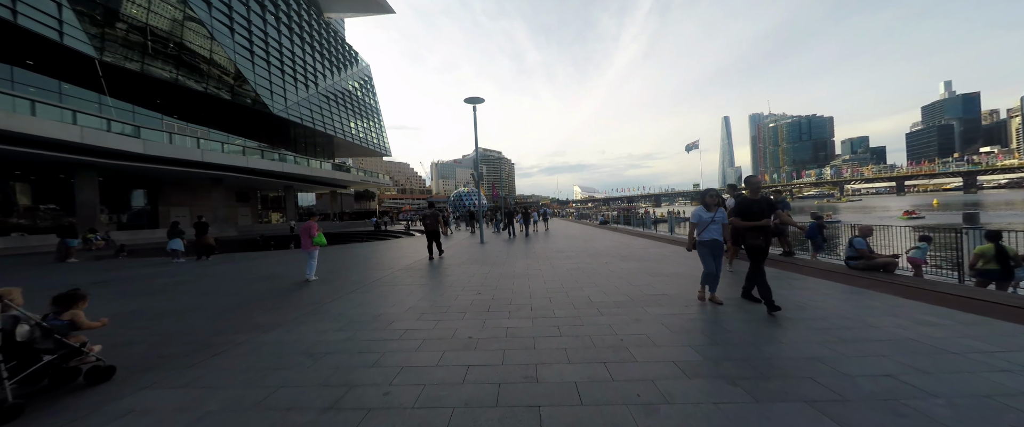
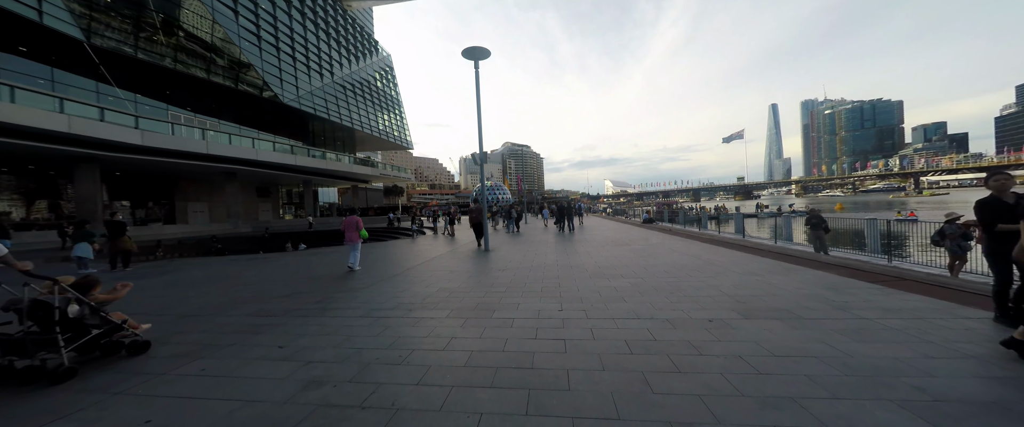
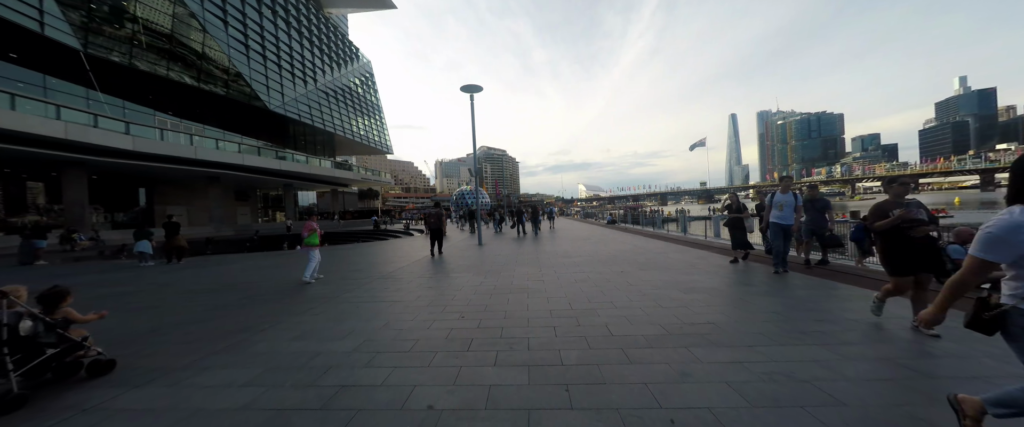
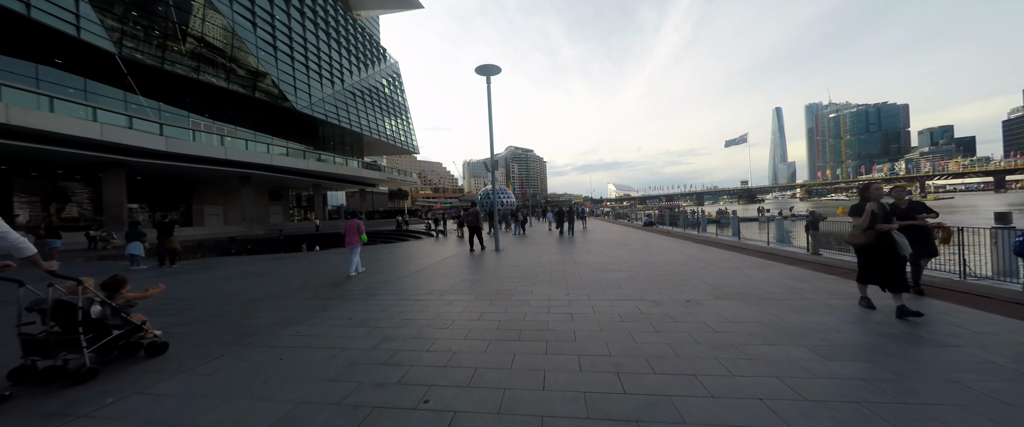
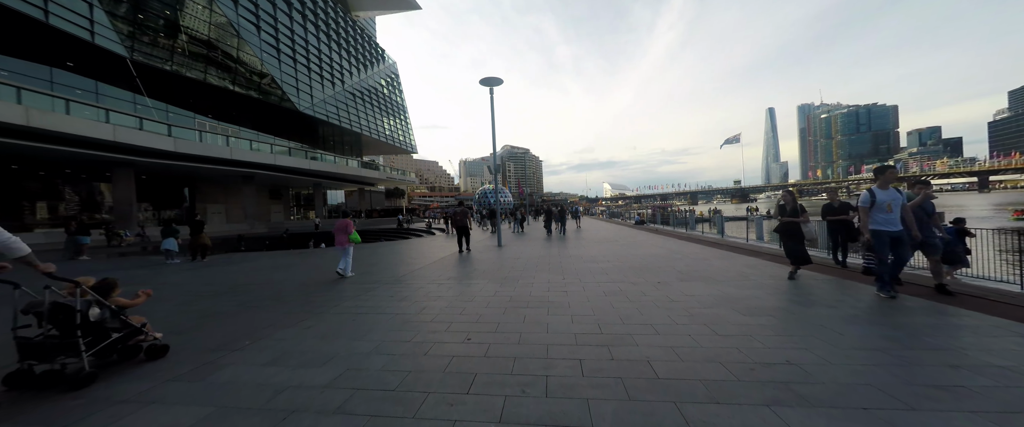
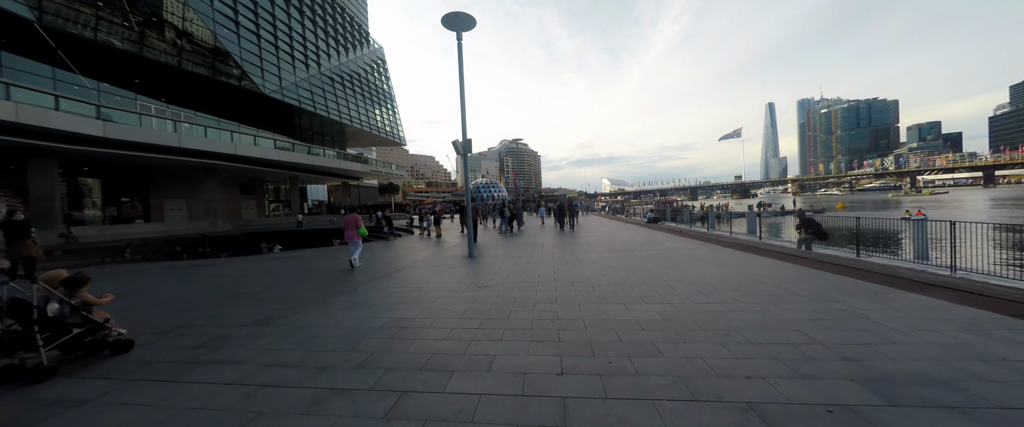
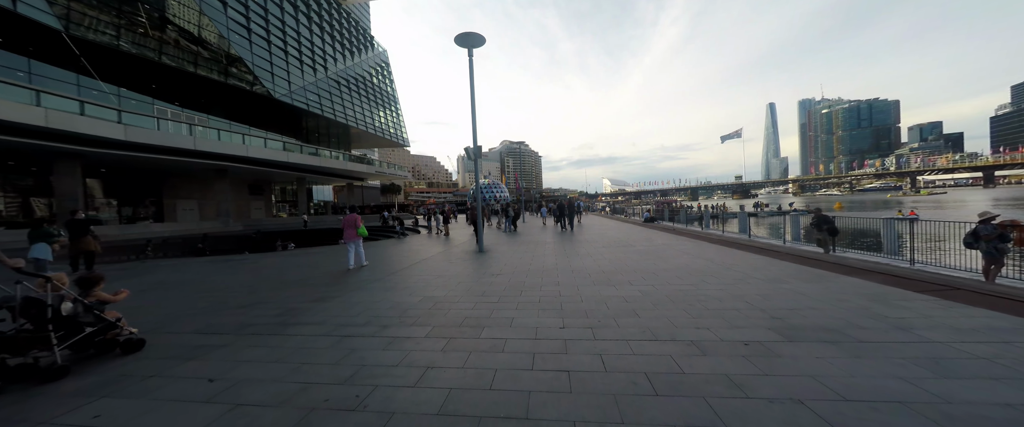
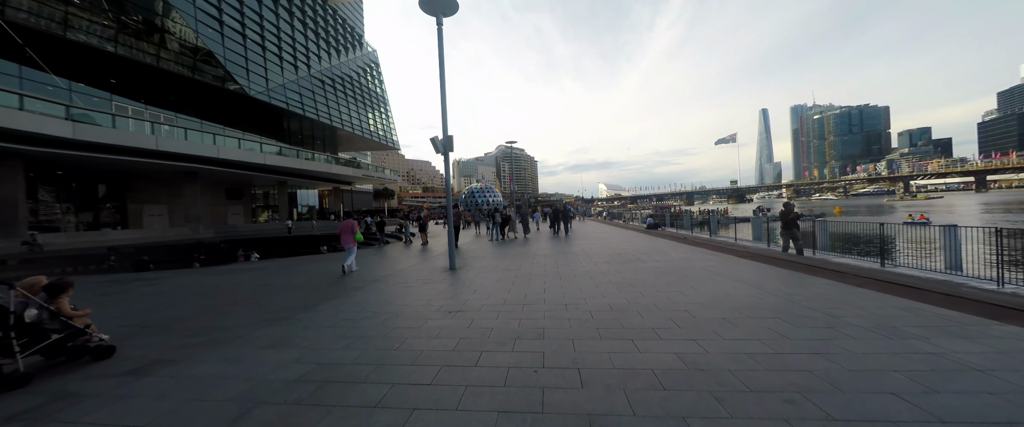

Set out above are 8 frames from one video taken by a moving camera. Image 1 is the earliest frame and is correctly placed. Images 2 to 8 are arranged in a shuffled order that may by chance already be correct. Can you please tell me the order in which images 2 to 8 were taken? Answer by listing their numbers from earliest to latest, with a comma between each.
3, 5, 4, 2, 7, 6, 8
